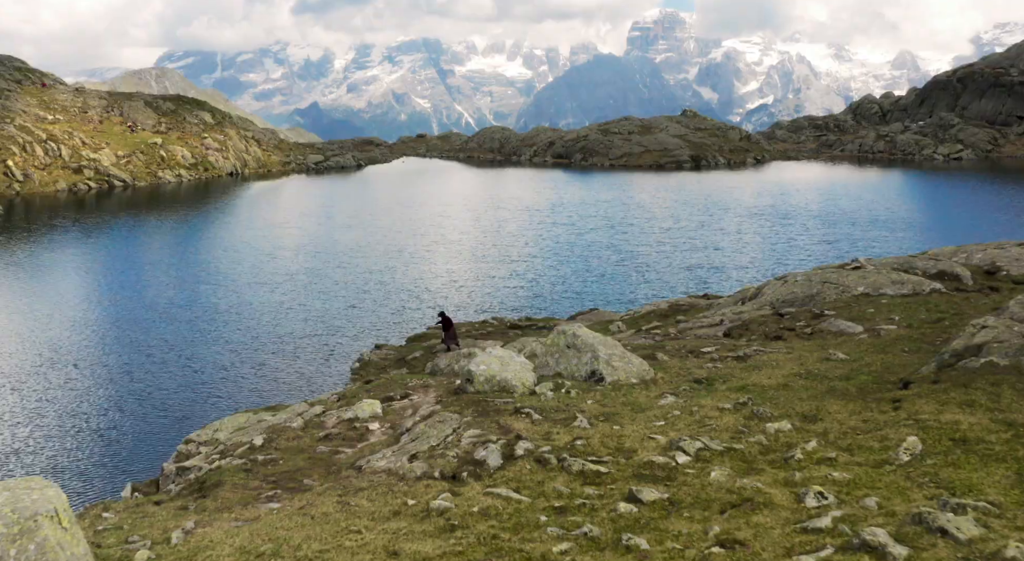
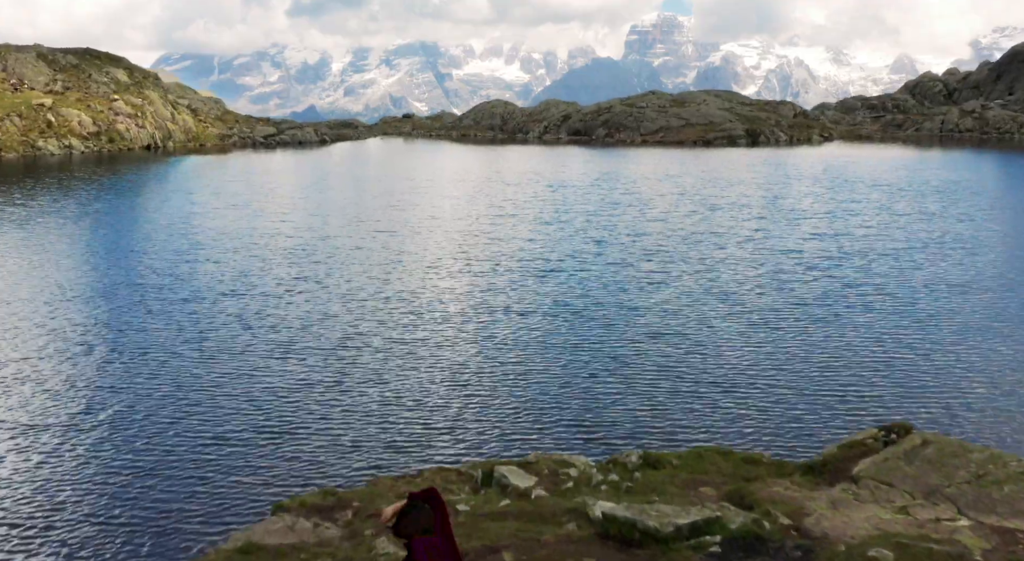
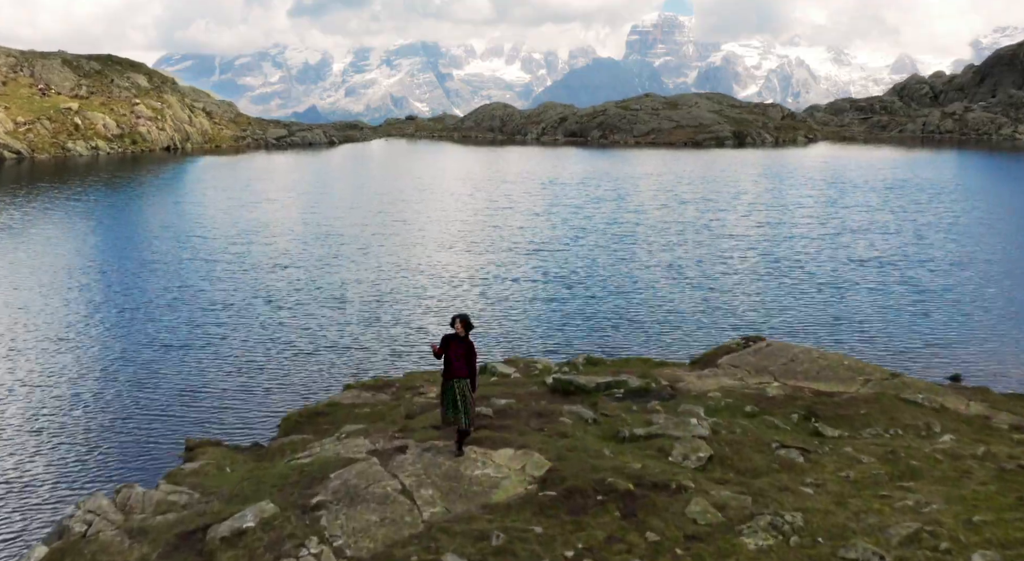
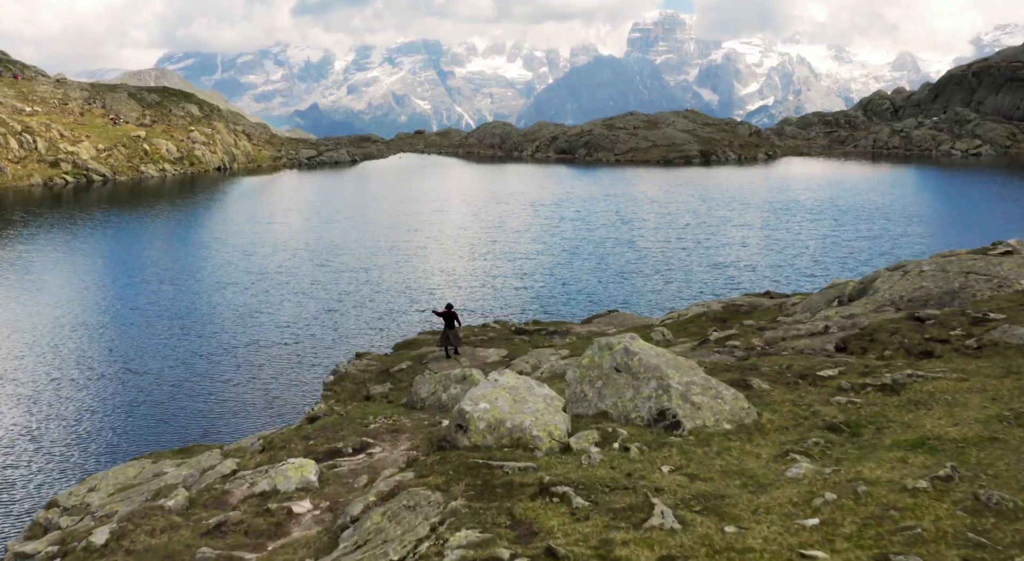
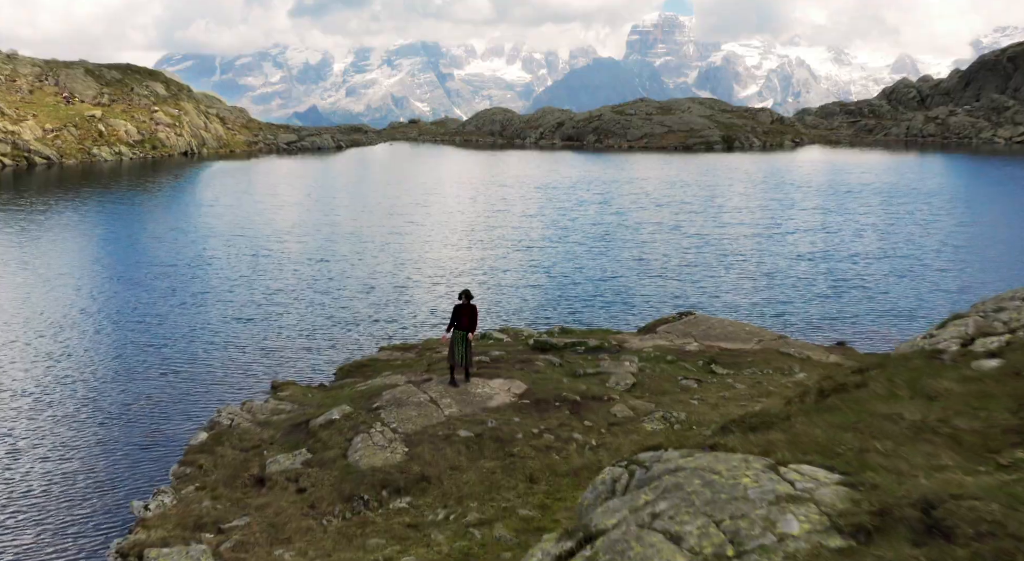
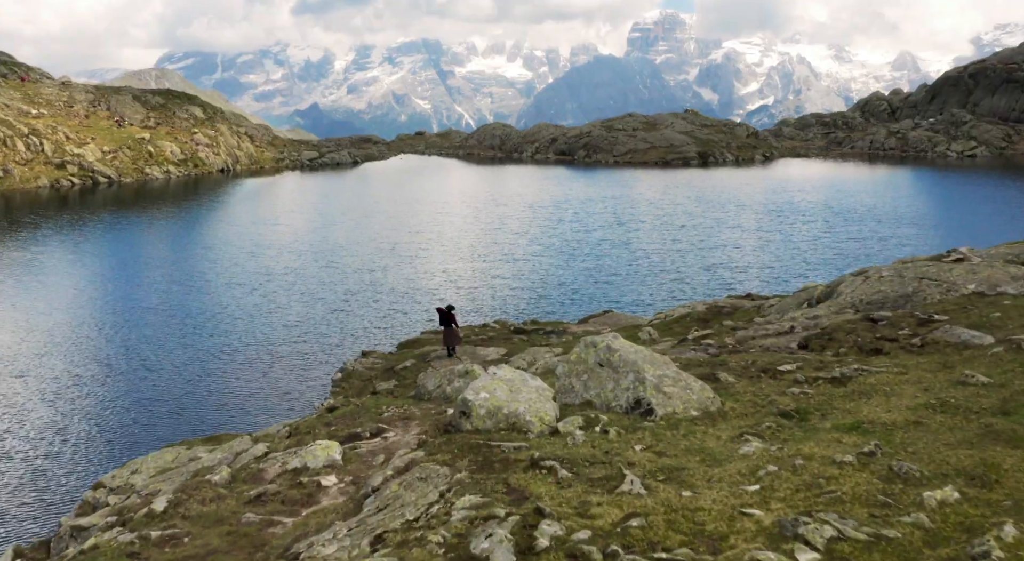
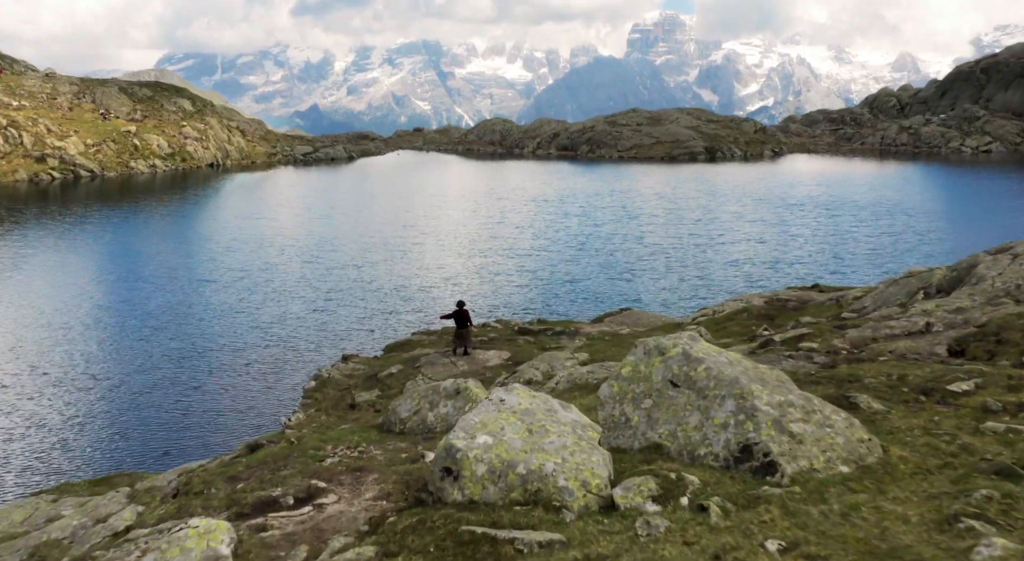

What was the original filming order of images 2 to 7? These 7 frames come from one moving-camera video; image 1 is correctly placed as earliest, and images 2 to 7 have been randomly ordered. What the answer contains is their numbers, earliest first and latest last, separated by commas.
6, 4, 7, 5, 3, 2
